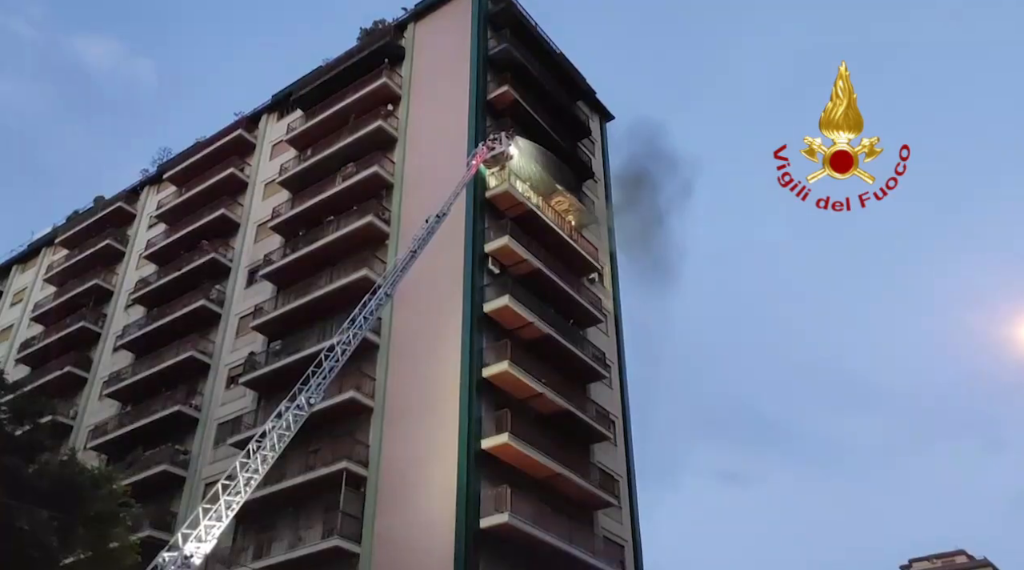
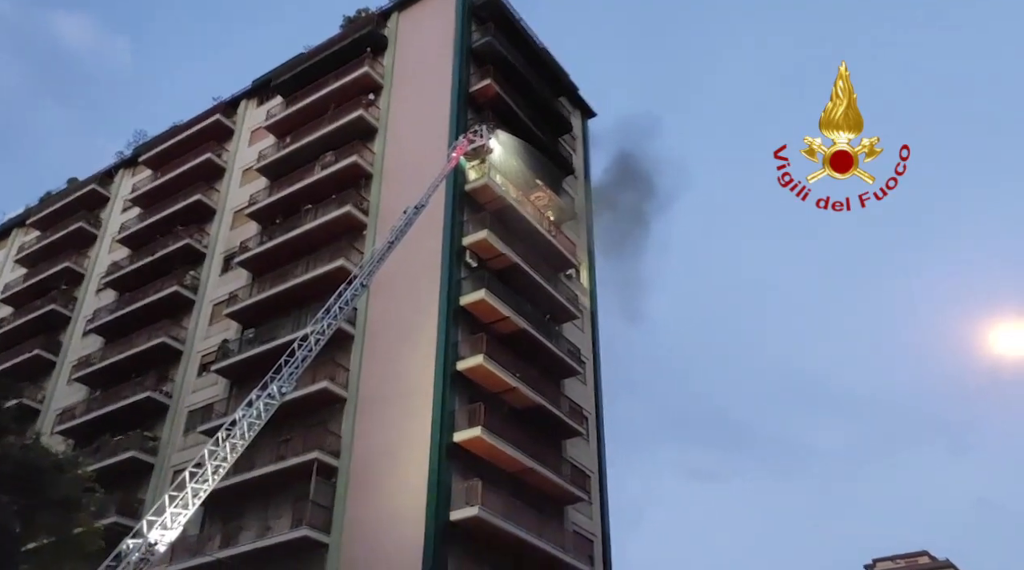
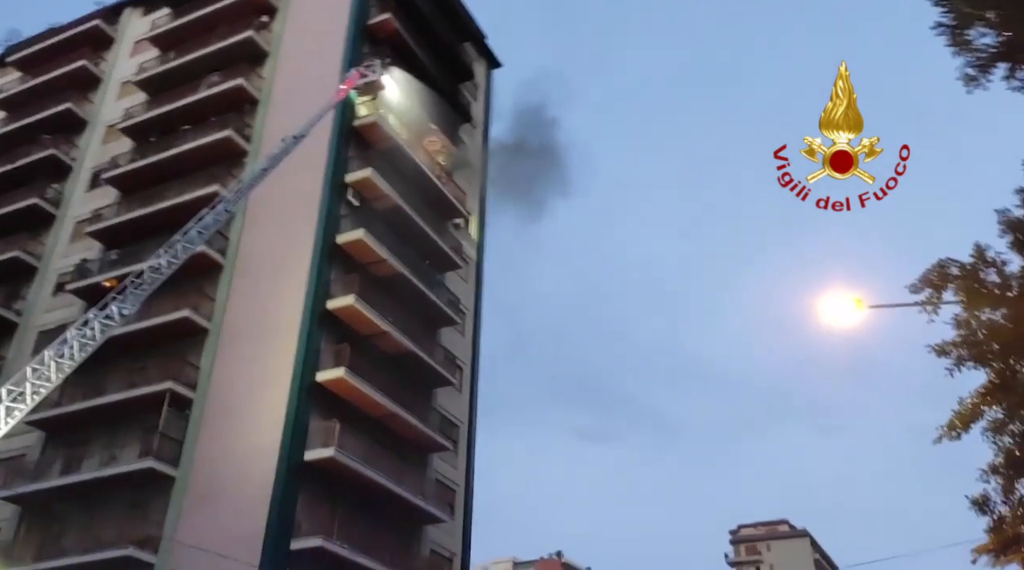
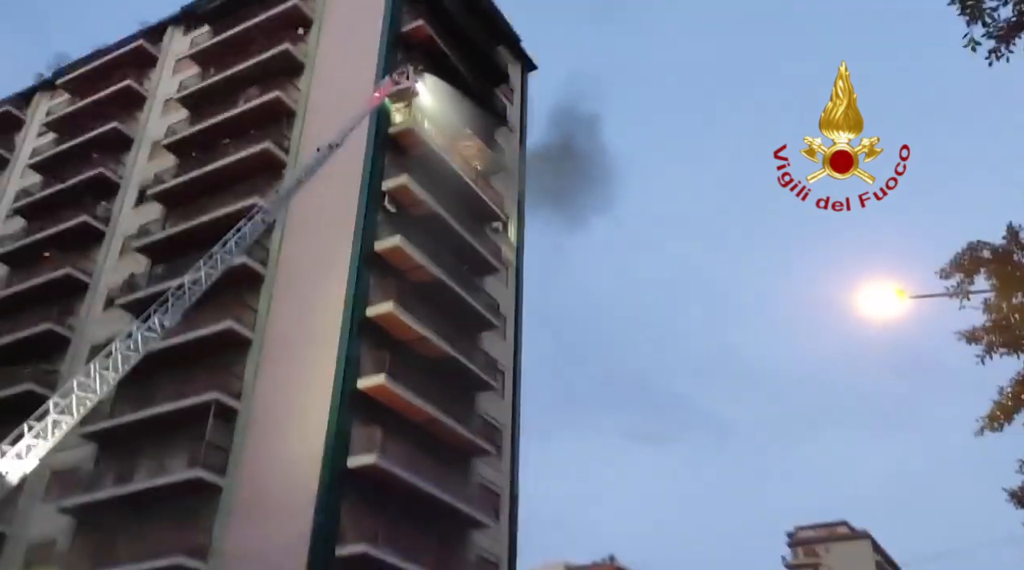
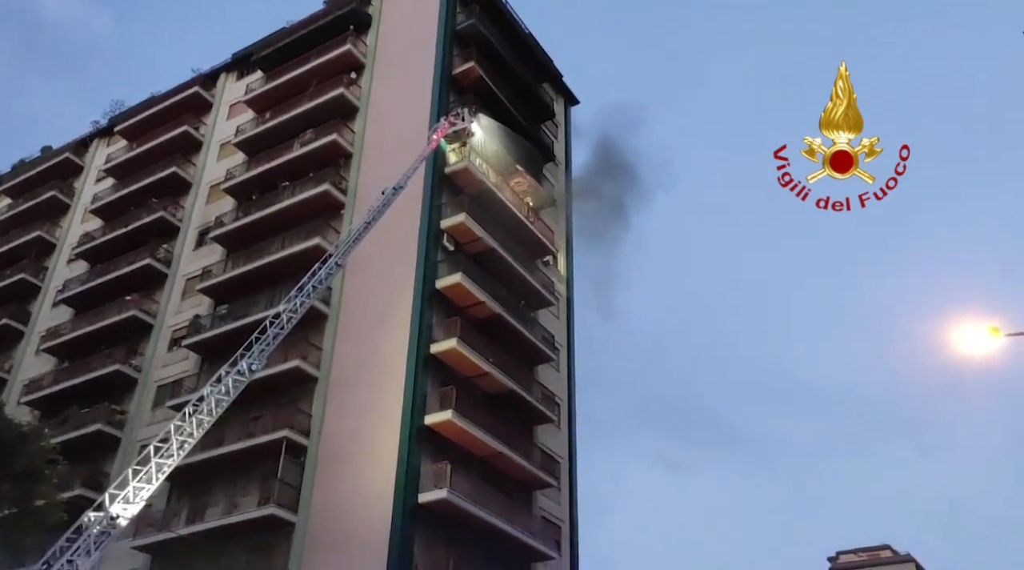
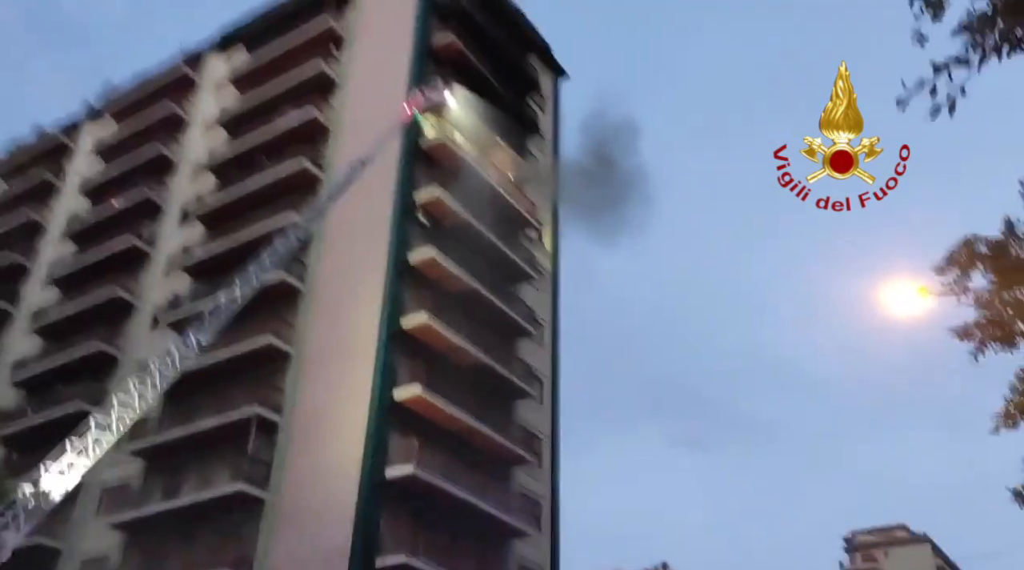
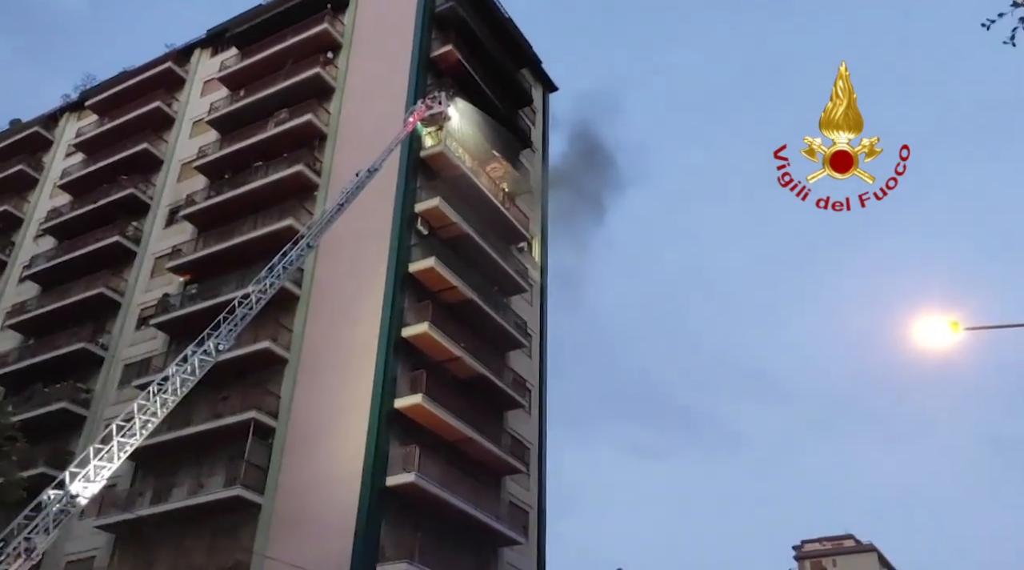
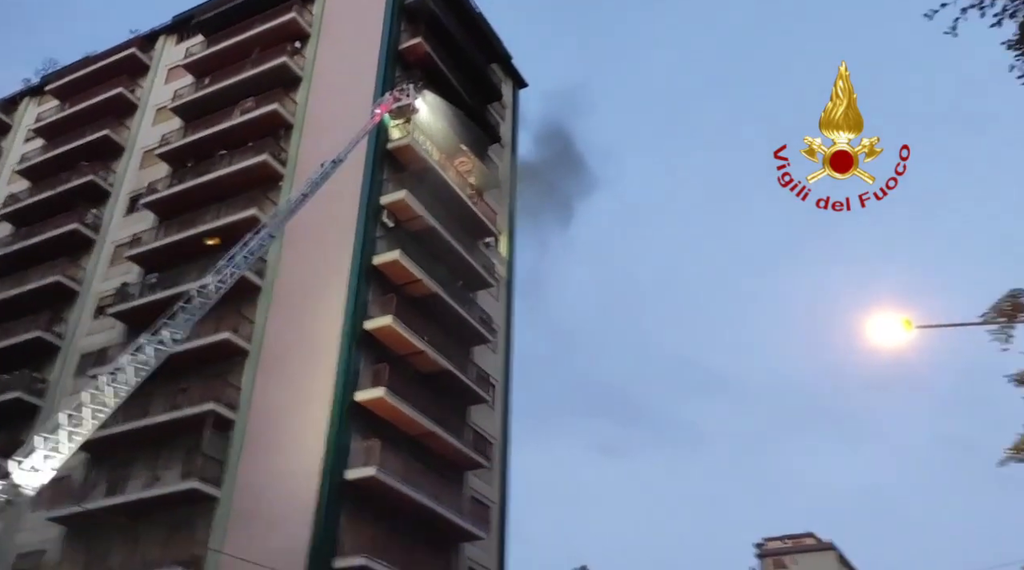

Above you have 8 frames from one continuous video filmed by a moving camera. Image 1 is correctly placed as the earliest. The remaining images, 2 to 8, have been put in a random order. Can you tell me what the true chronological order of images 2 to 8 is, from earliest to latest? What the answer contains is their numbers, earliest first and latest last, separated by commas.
2, 5, 7, 8, 3, 4, 6
